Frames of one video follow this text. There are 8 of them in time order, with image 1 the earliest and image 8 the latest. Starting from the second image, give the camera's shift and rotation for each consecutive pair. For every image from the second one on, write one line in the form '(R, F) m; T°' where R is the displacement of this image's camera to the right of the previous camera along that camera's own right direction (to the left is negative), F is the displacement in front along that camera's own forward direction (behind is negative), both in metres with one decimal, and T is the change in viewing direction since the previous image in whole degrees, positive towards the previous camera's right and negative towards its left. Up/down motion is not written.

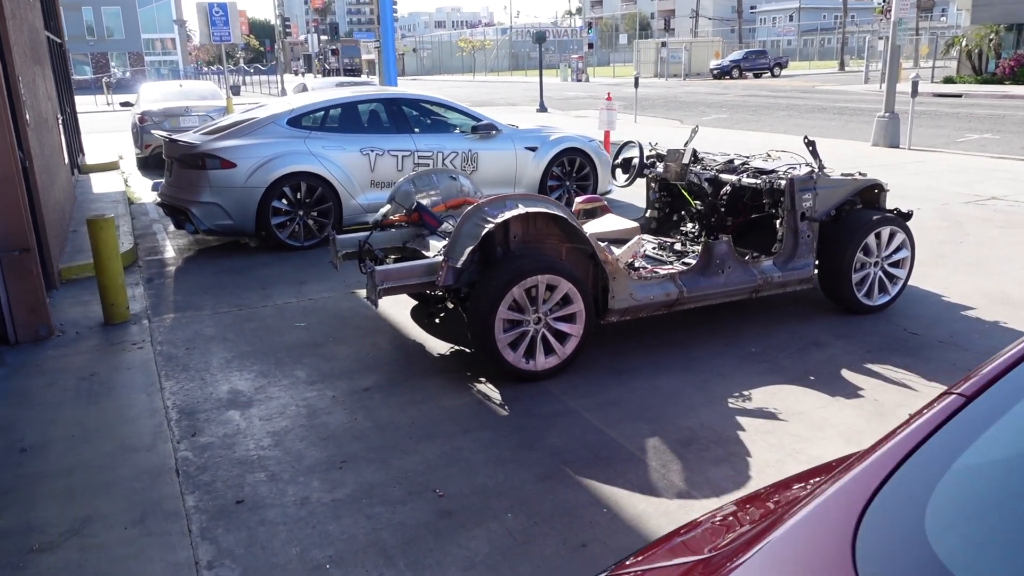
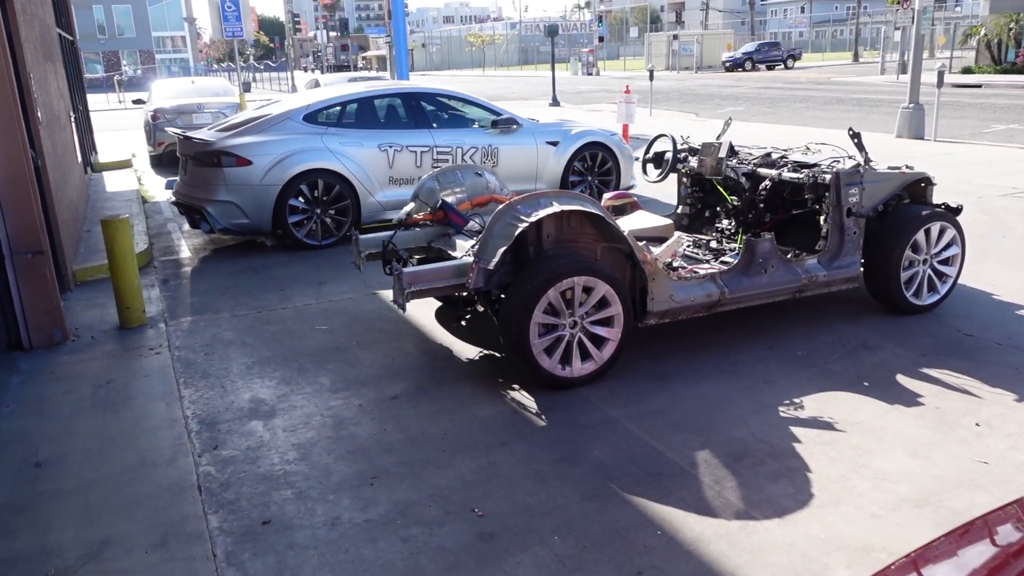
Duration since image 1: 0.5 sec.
(-0.2, +0.3) m; -1°
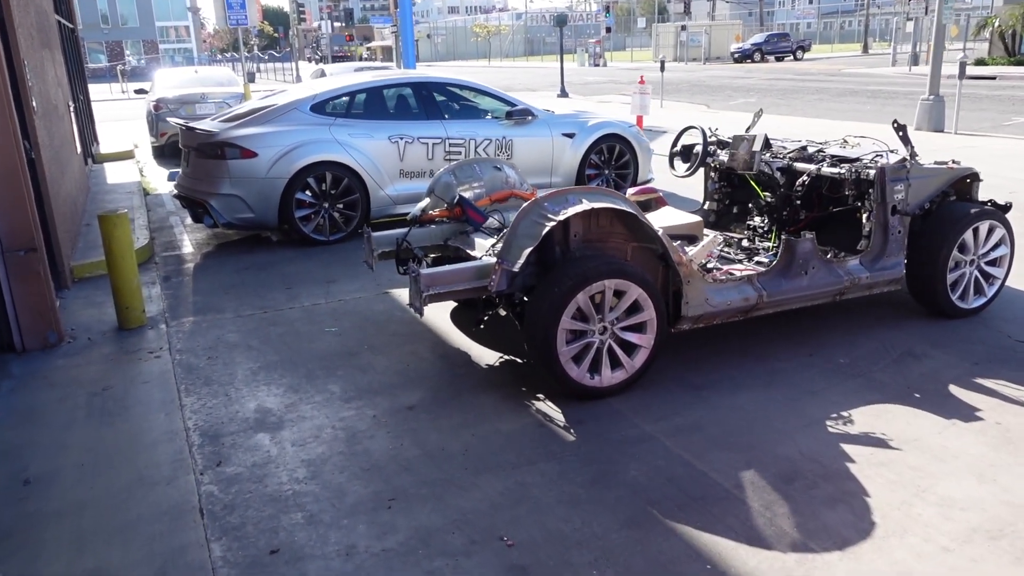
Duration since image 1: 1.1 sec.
(-0.1, +0.3) m; 0°
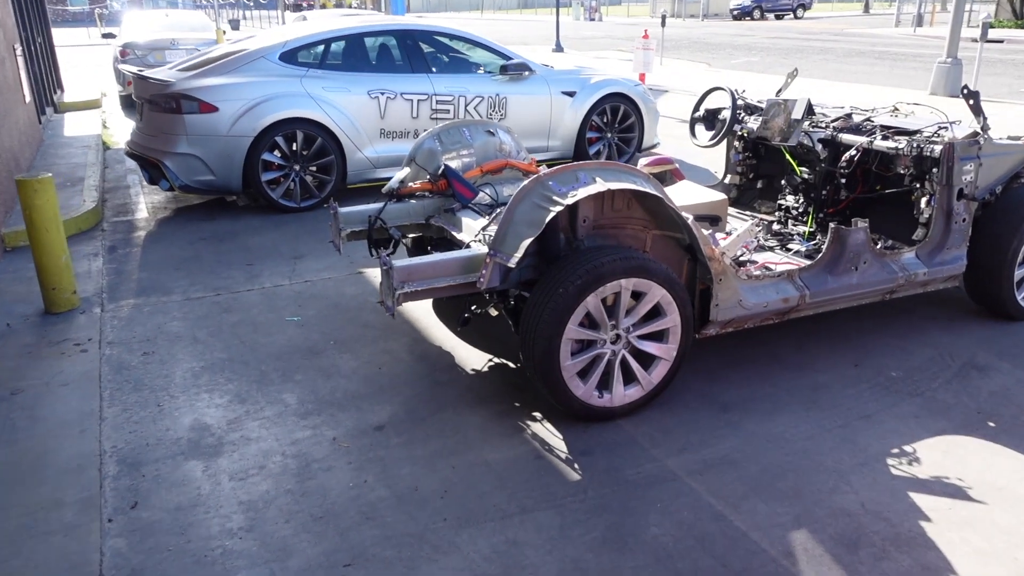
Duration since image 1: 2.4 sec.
(0.0, +0.8) m; +1°
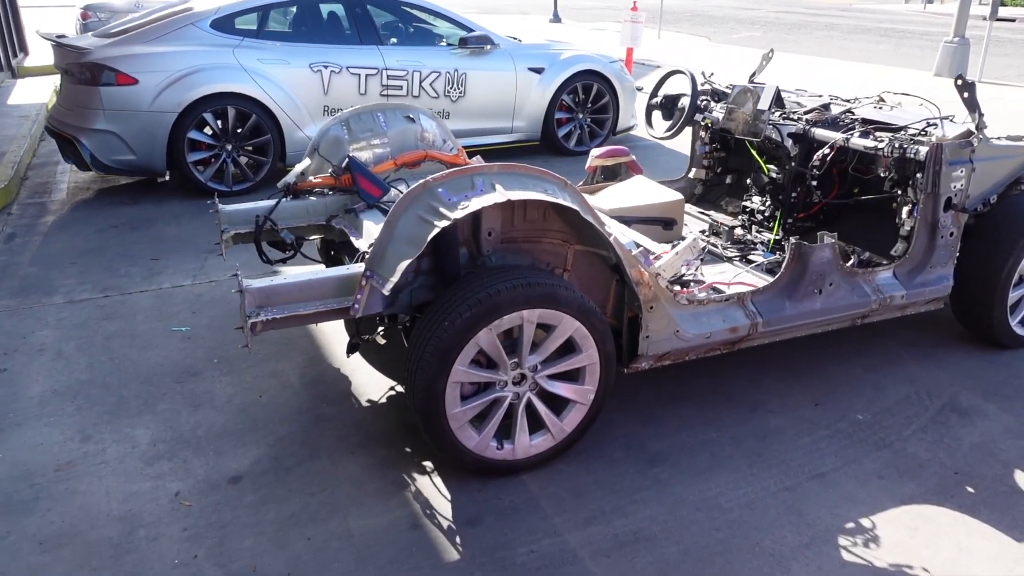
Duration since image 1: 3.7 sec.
(+0.5, +0.7) m; 0°
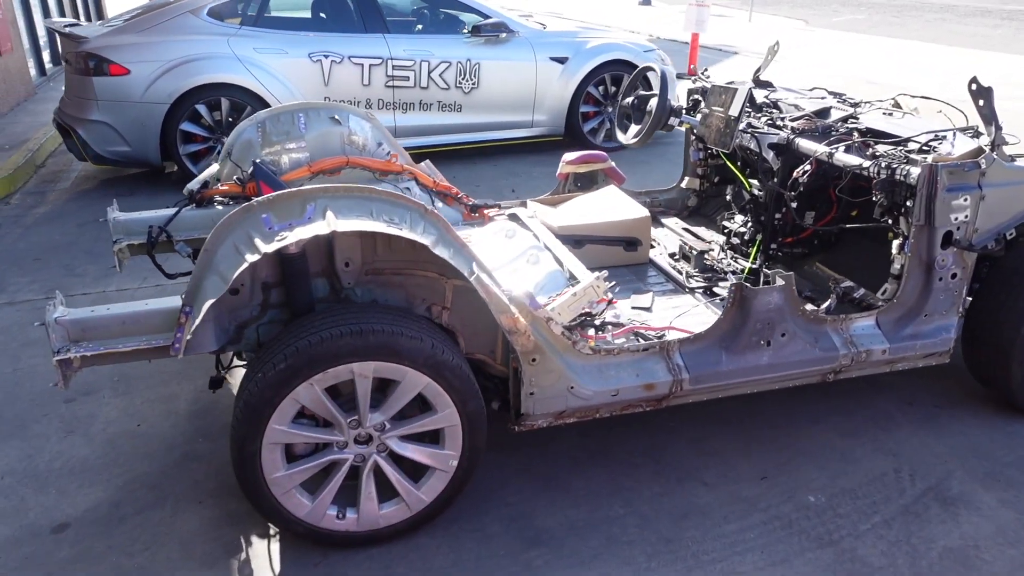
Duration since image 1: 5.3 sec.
(+0.8, +0.6) m; -7°
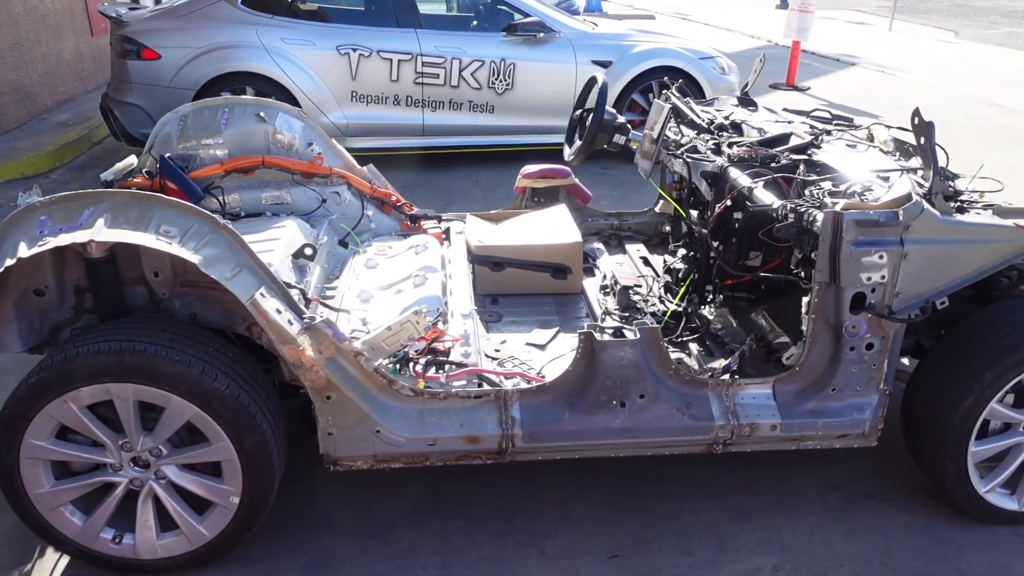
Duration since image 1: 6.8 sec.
(+1.0, +0.4) m; -9°
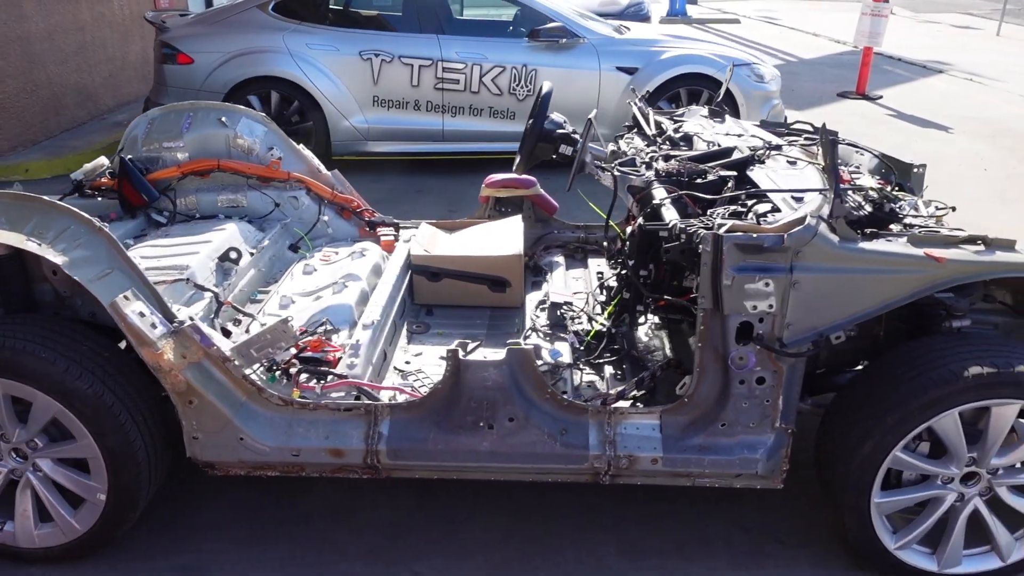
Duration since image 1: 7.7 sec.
(+0.7, +0.1) m; -7°
